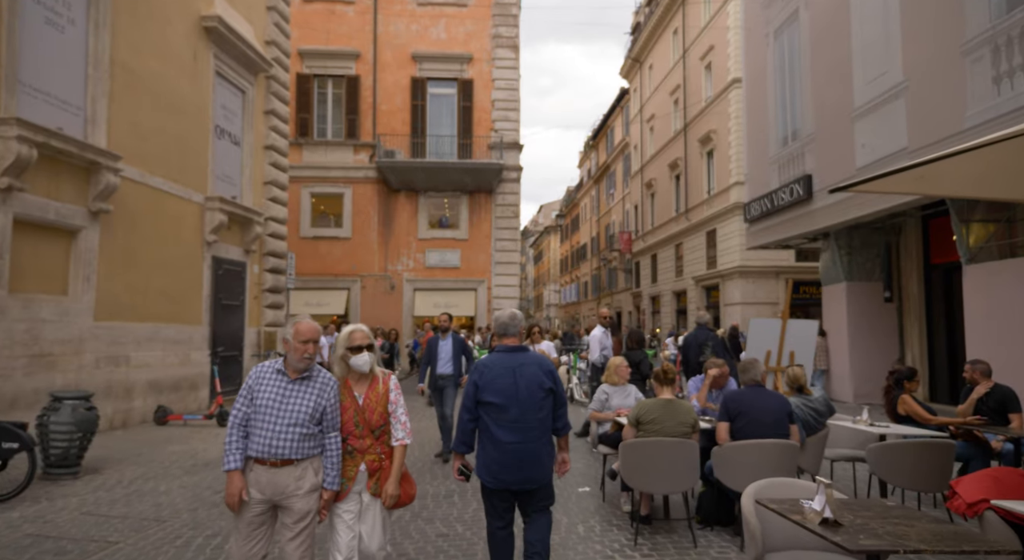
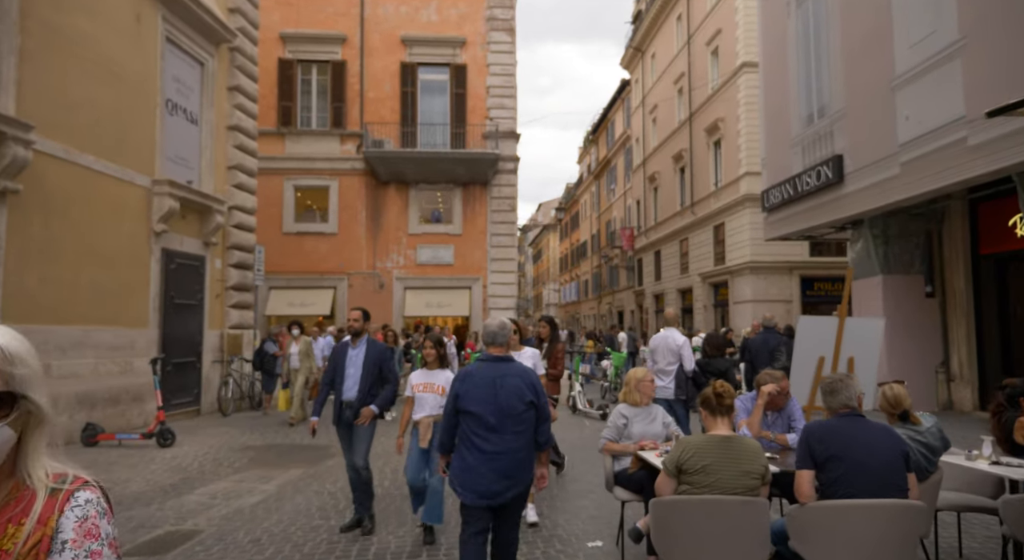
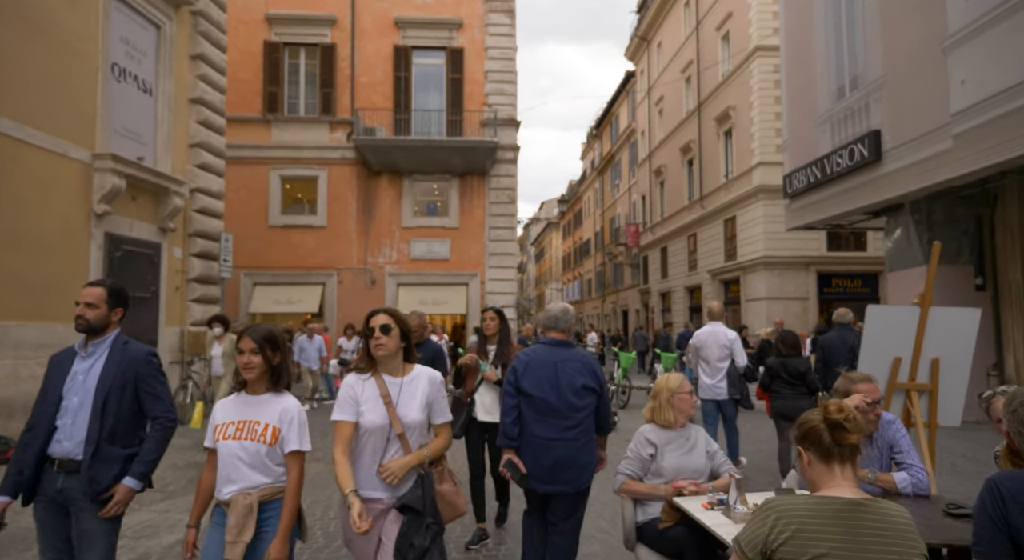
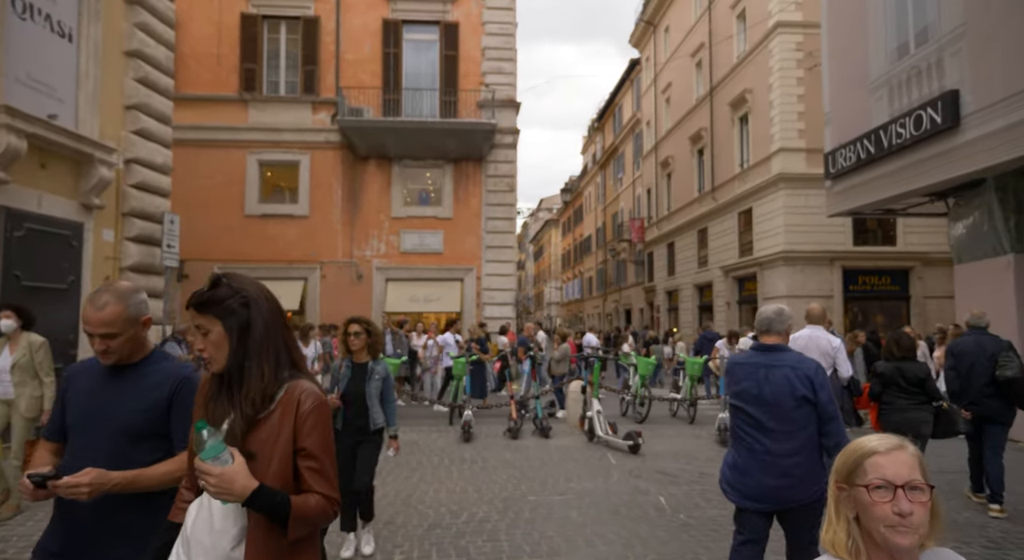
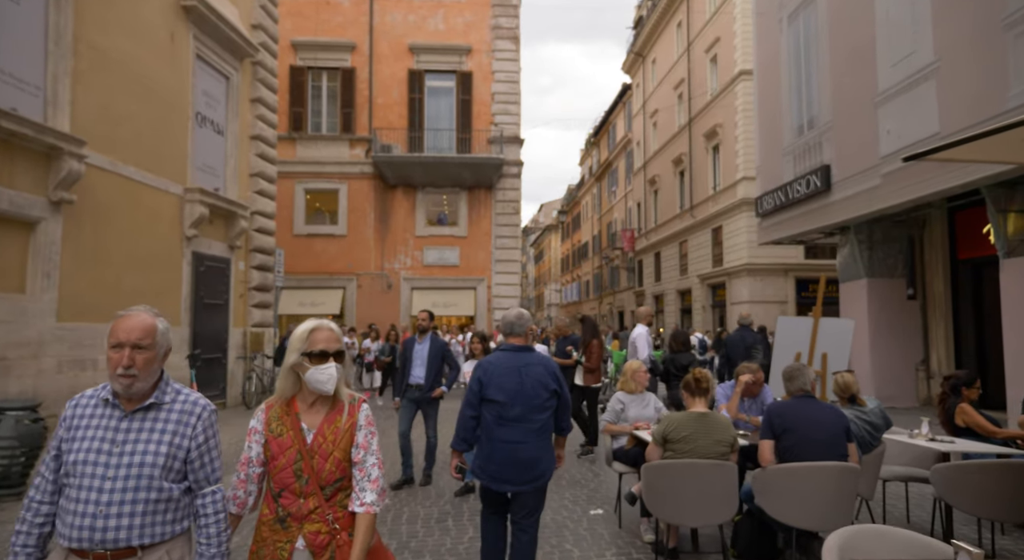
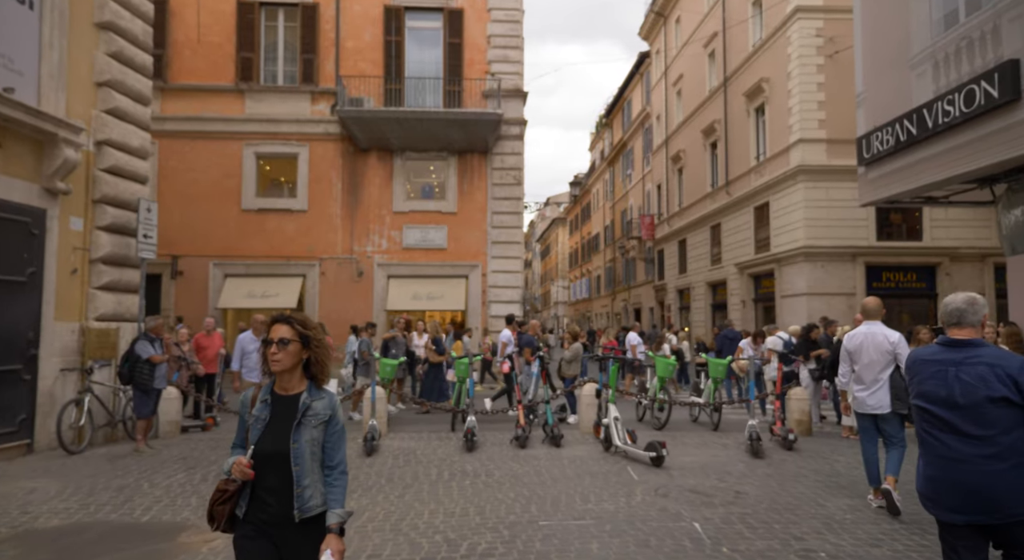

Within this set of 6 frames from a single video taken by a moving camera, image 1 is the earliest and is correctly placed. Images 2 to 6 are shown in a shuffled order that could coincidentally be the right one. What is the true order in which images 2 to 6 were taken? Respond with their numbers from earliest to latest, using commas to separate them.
5, 2, 3, 4, 6
